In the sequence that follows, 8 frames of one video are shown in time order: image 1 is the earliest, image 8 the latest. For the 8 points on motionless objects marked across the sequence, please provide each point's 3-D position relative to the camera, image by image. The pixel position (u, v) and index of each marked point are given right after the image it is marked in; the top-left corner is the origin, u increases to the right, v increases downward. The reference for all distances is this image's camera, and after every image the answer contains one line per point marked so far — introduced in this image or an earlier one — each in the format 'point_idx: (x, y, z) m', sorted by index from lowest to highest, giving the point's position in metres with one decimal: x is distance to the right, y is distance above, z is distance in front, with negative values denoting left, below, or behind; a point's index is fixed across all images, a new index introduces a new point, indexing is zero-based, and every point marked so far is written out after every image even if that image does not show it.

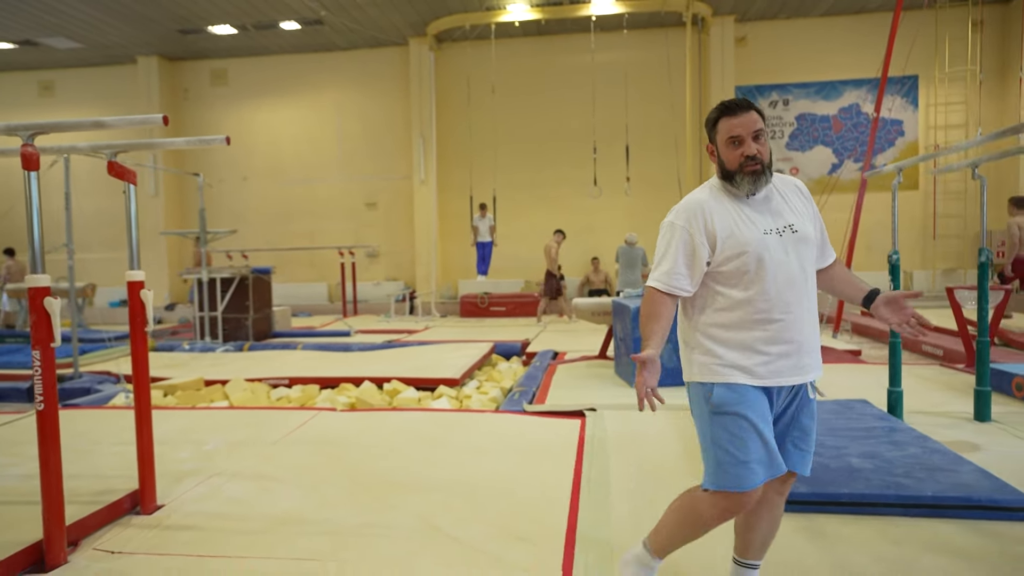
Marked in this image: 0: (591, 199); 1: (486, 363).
0: (+1.2, +1.4, +10.7) m
1: (-0.2, -0.7, +6.5) m
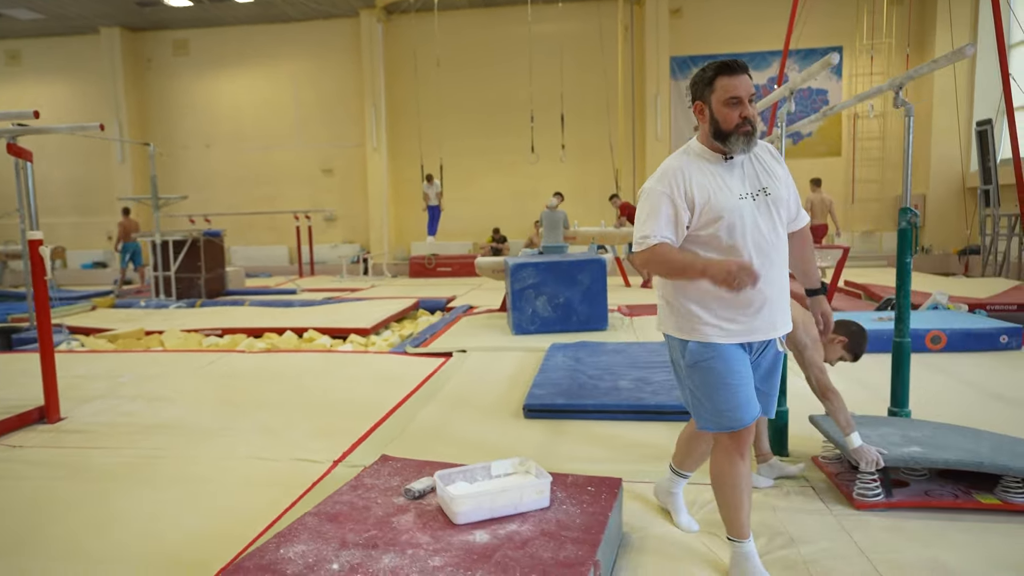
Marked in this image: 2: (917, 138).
0: (+0.3, +2.1, +11.3) m
1: (-1.1, -0.3, +7.3) m
2: (+6.4, +2.4, +10.8) m
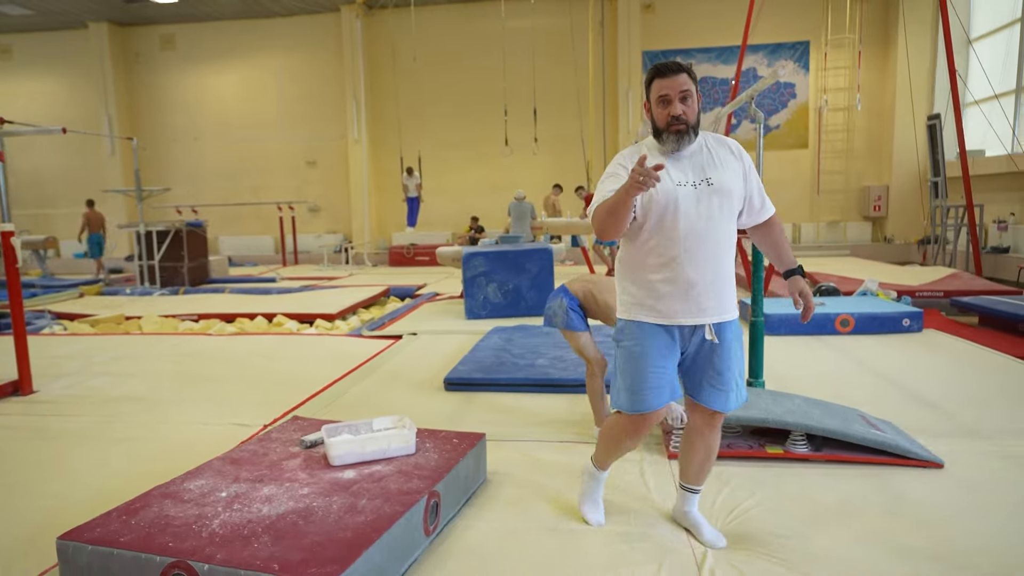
0: (-0.1, +2.3, +11.7) m
1: (-1.5, -0.2, +7.6) m
2: (+6.0, +2.6, +11.1) m
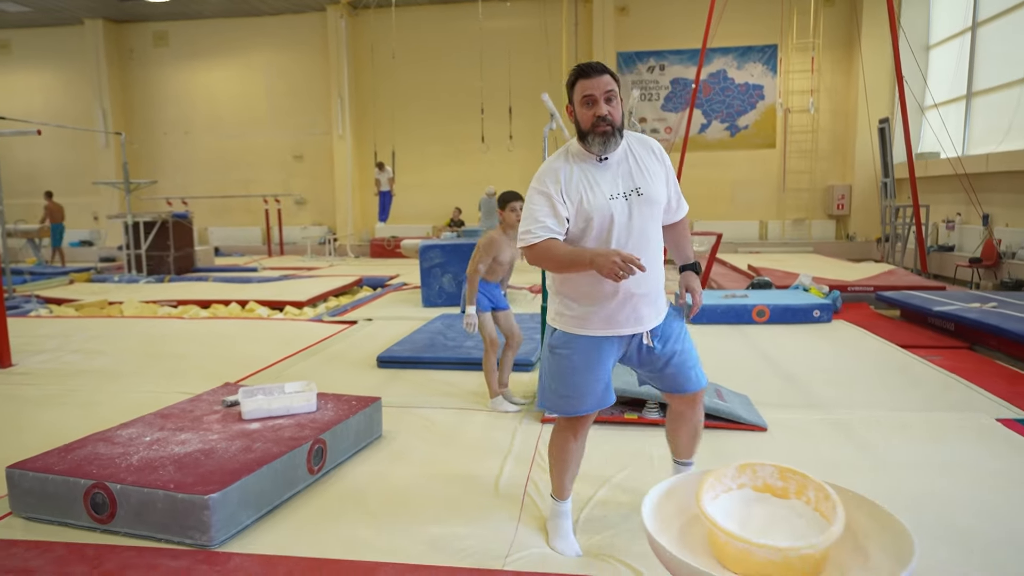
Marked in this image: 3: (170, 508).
0: (-0.5, +2.4, +12.1) m
1: (-2.0, -0.1, +8.1) m
2: (+5.6, +2.6, +11.5) m
3: (-1.0, -0.6, +2.0) m
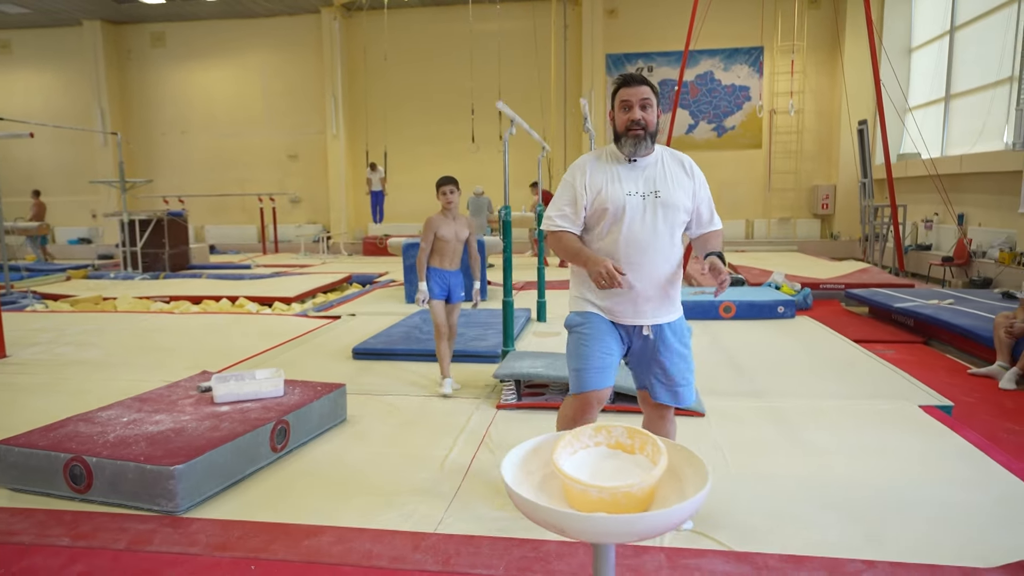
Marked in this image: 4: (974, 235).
0: (-0.7, +2.4, +12.3) m
1: (-2.1, 0.0, +8.3) m
2: (+5.5, +2.7, +11.7) m
3: (-1.2, -0.6, +2.2) m
4: (+5.5, +0.6, +8.1) m
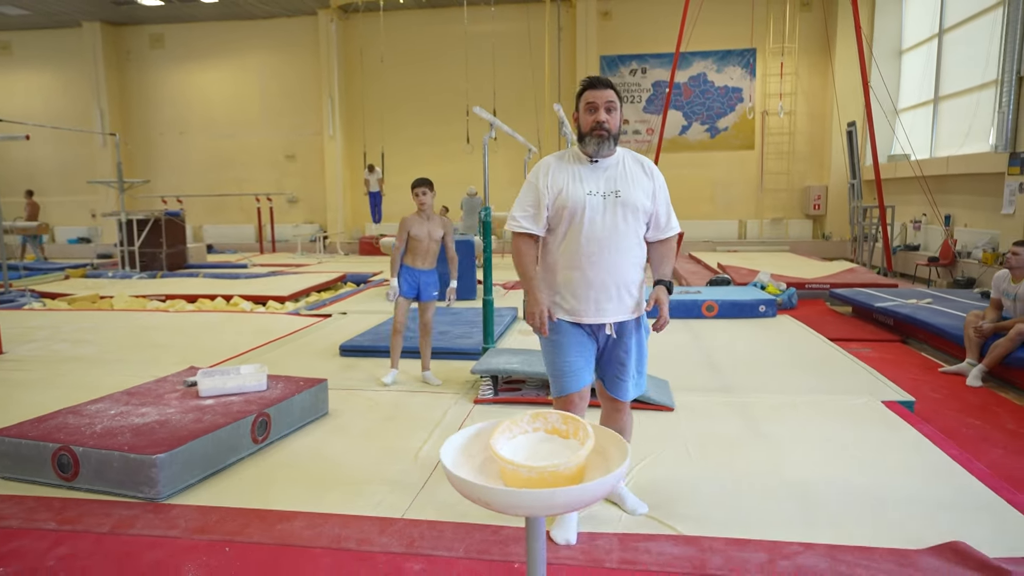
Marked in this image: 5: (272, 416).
0: (-0.8, +2.5, +12.4) m
1: (-2.2, 0.0, +8.4) m
2: (+5.4, +2.7, +11.8) m
3: (-1.3, -0.6, +2.3) m
4: (+5.4, +0.6, +8.2) m
5: (-1.0, -0.5, +2.8) m
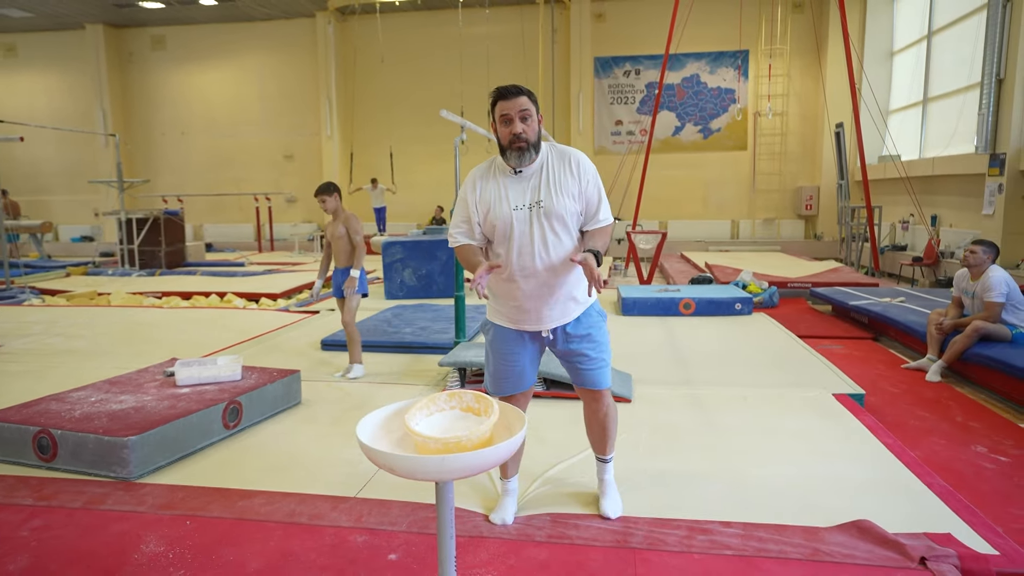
0: (-0.8, +2.5, +12.6) m
1: (-2.4, 0.0, +8.6) m
2: (+5.3, +2.7, +11.9) m
3: (-1.5, -0.6, +2.5) m
4: (+5.3, +0.6, +8.3) m
5: (-1.2, -0.5, +3.0) m
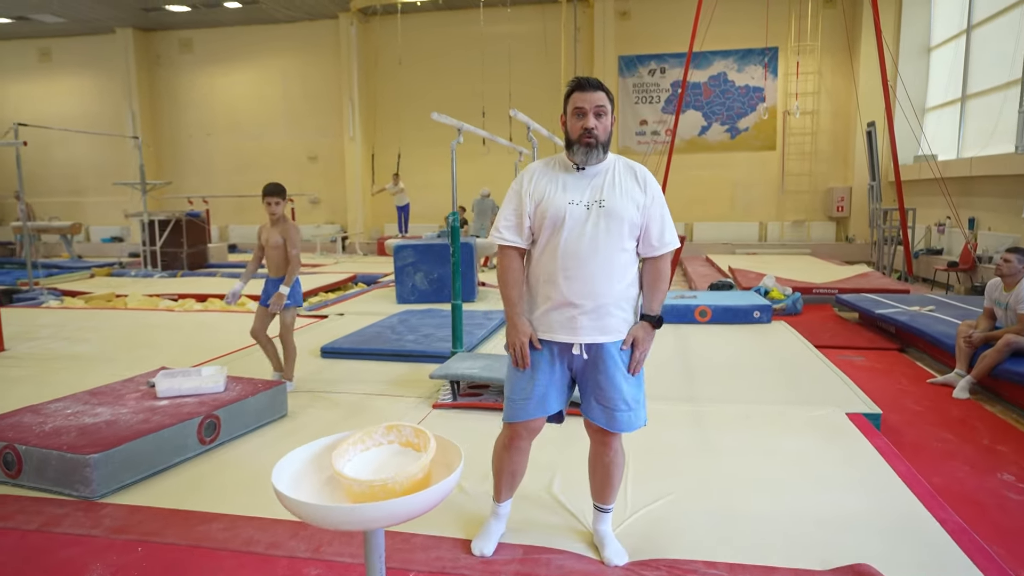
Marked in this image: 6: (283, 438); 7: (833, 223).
0: (-0.4, +2.4, +12.5) m
1: (-2.2, 0.0, +8.6) m
2: (+5.7, +2.6, +11.5) m
3: (-1.6, -0.6, +2.4) m
4: (+5.5, +0.6, +7.9) m
5: (-1.2, -0.6, +2.9) m
6: (-1.0, -0.7, +3.0) m
7: (+5.5, +1.1, +11.7) m
